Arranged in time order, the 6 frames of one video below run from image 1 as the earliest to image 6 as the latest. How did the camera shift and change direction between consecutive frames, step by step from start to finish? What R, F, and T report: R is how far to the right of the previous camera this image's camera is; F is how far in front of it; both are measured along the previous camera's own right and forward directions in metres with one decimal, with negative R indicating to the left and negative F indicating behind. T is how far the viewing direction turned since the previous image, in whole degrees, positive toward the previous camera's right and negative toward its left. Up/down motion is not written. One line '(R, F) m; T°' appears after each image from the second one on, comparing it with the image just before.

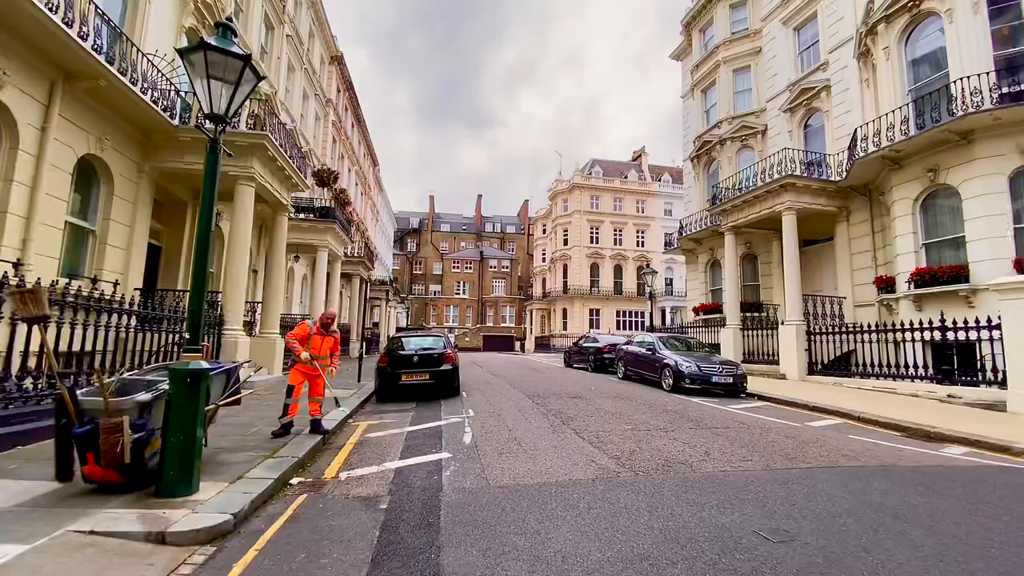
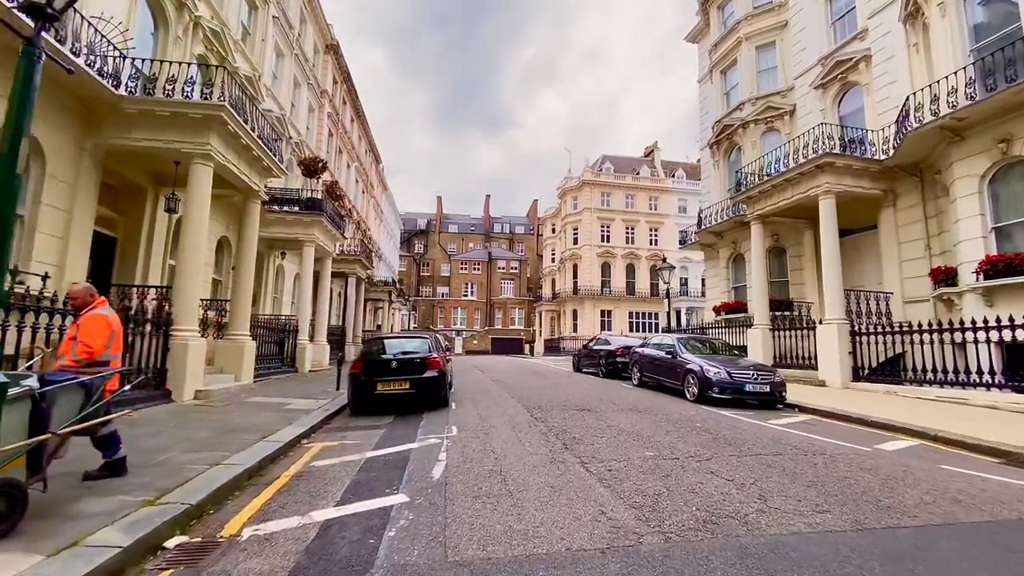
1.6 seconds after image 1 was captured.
(+0.3, +1.6) m; -1°
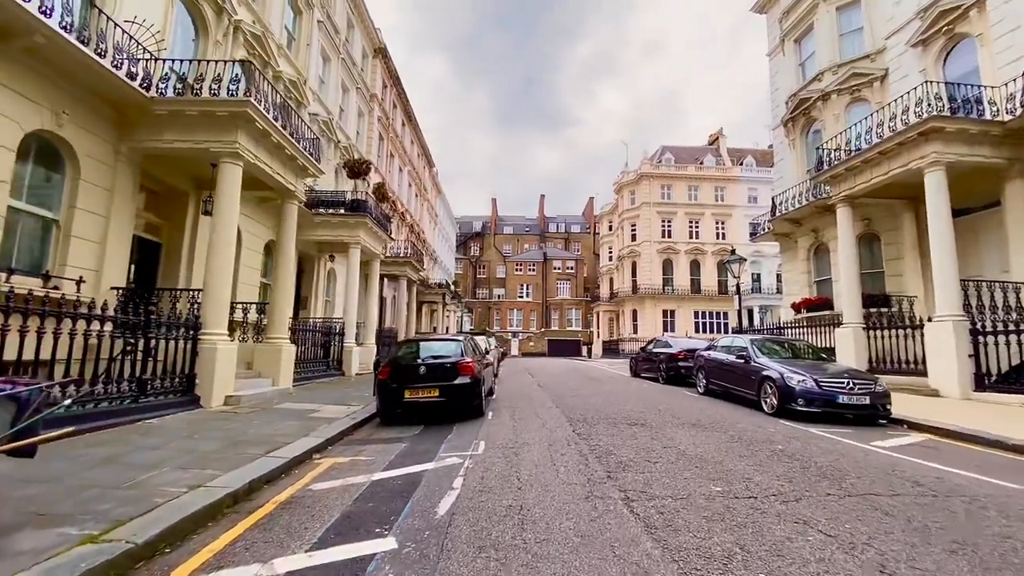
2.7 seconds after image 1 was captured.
(+0.3, +1.0) m; -7°
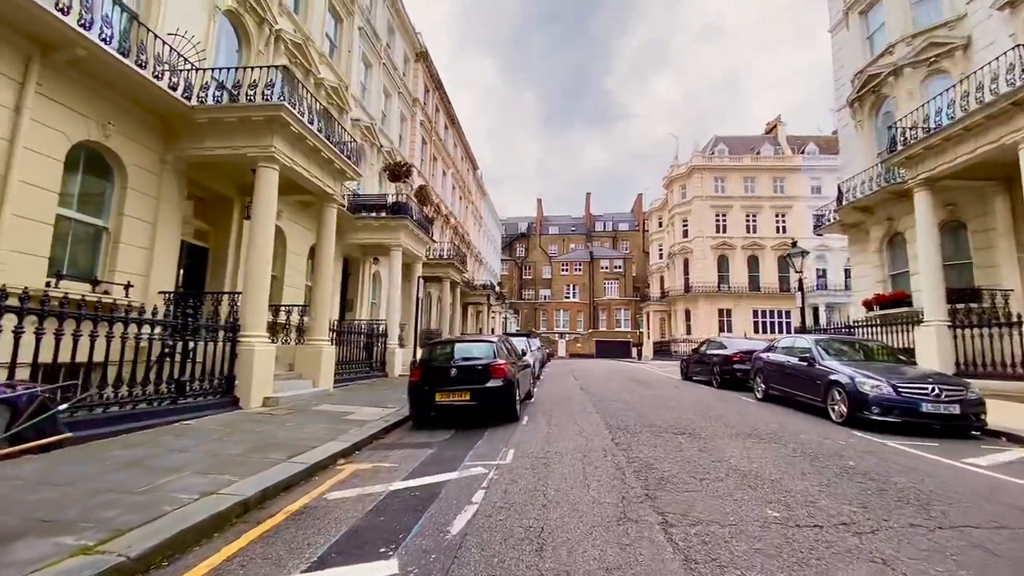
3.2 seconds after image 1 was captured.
(+0.2, +0.4) m; -6°
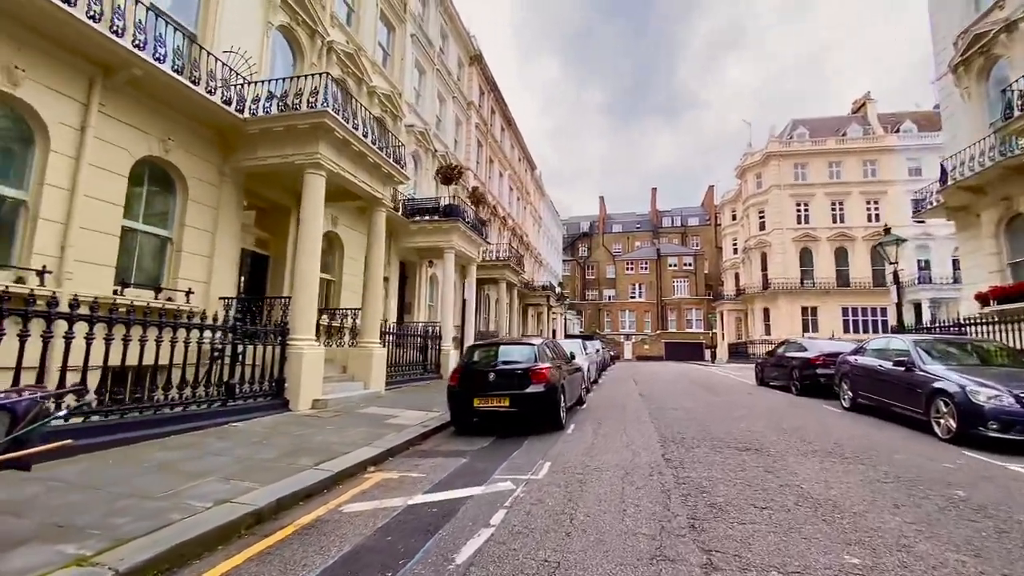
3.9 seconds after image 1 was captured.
(+0.4, +0.5) m; -8°
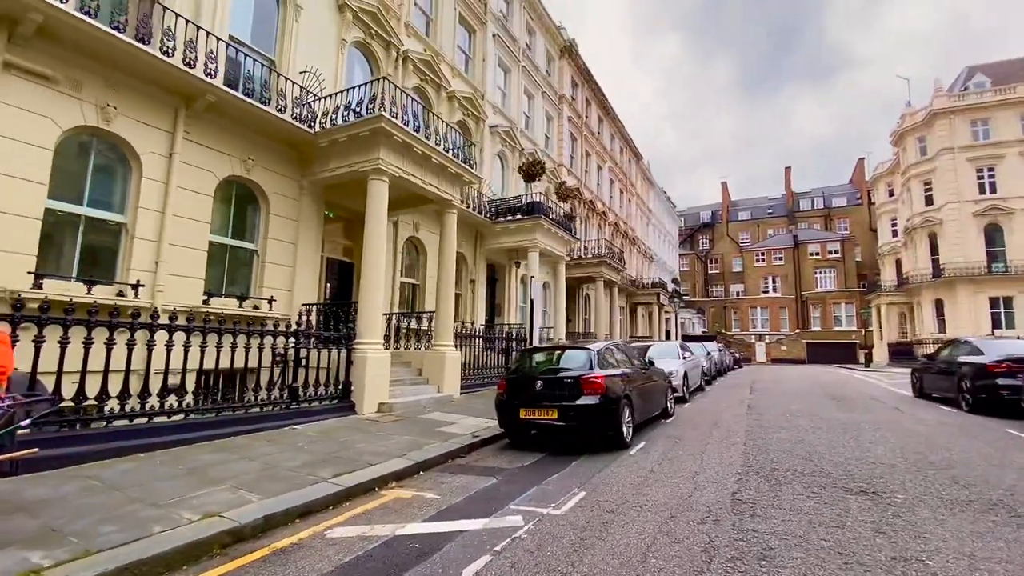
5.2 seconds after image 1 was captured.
(+1.0, +0.9) m; -14°
